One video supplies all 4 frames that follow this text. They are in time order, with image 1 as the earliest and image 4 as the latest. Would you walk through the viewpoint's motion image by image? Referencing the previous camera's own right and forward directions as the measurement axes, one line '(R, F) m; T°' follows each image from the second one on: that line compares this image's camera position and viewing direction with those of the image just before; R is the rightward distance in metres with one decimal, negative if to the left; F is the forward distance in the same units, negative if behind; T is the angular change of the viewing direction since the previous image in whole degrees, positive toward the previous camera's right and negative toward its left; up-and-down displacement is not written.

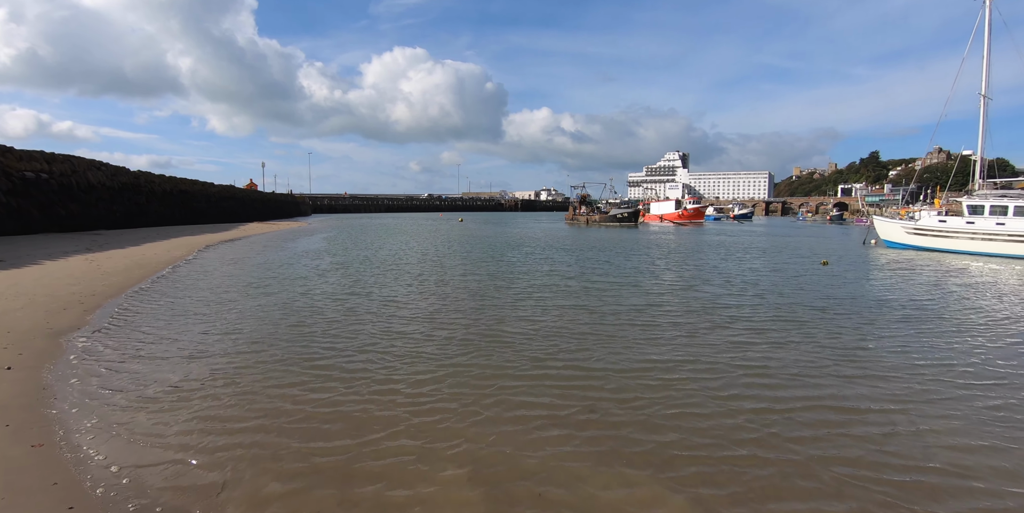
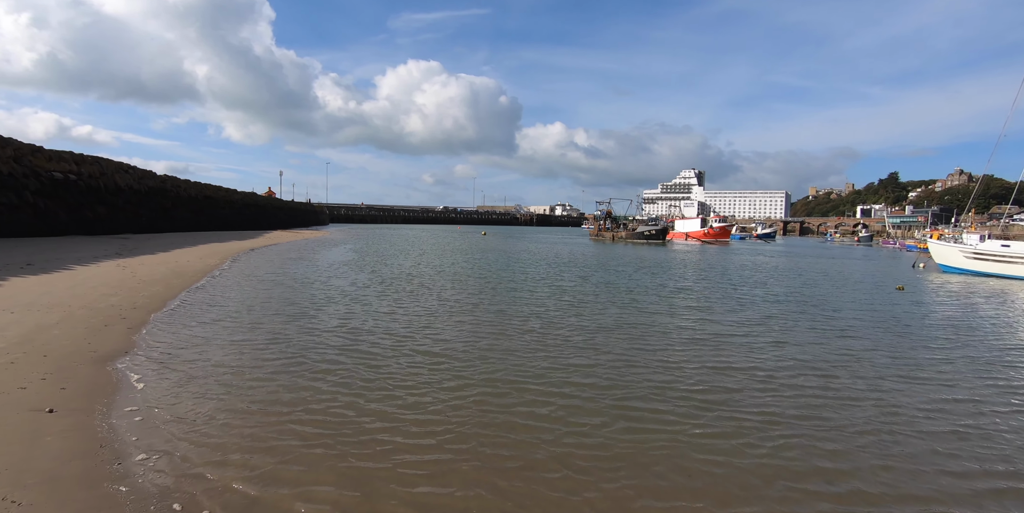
(-2.1, +1.7) m; -1°
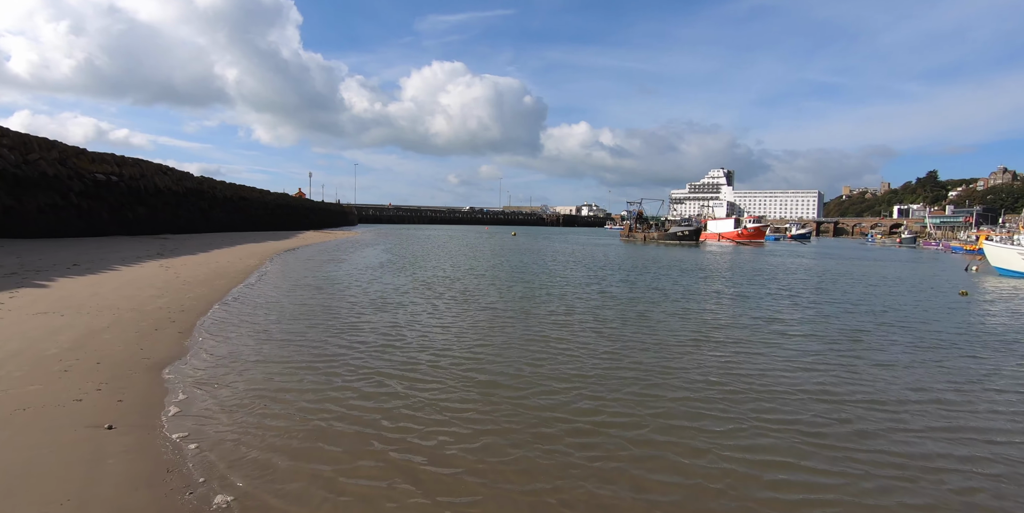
(-0.8, +0.6) m; -2°
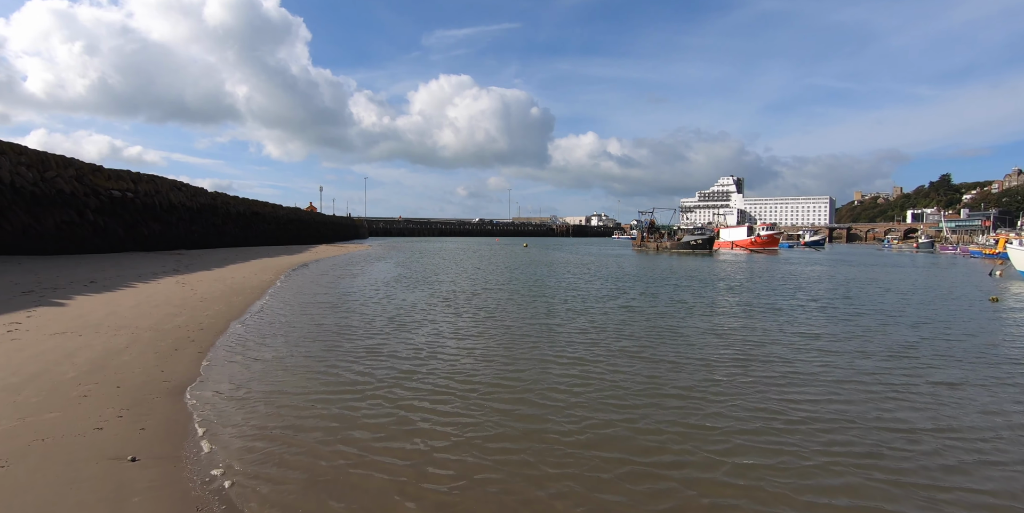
(-0.4, +0.4) m; -1°
